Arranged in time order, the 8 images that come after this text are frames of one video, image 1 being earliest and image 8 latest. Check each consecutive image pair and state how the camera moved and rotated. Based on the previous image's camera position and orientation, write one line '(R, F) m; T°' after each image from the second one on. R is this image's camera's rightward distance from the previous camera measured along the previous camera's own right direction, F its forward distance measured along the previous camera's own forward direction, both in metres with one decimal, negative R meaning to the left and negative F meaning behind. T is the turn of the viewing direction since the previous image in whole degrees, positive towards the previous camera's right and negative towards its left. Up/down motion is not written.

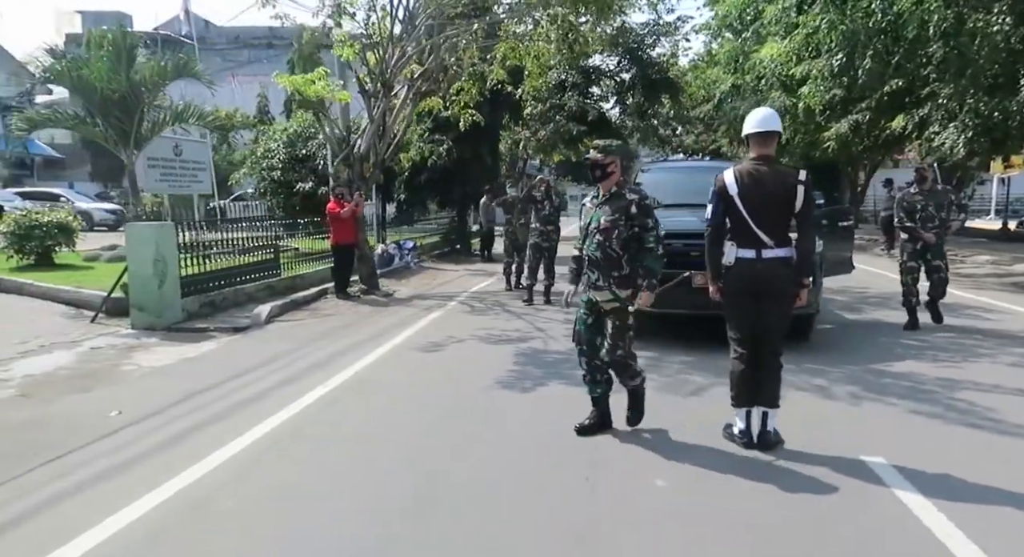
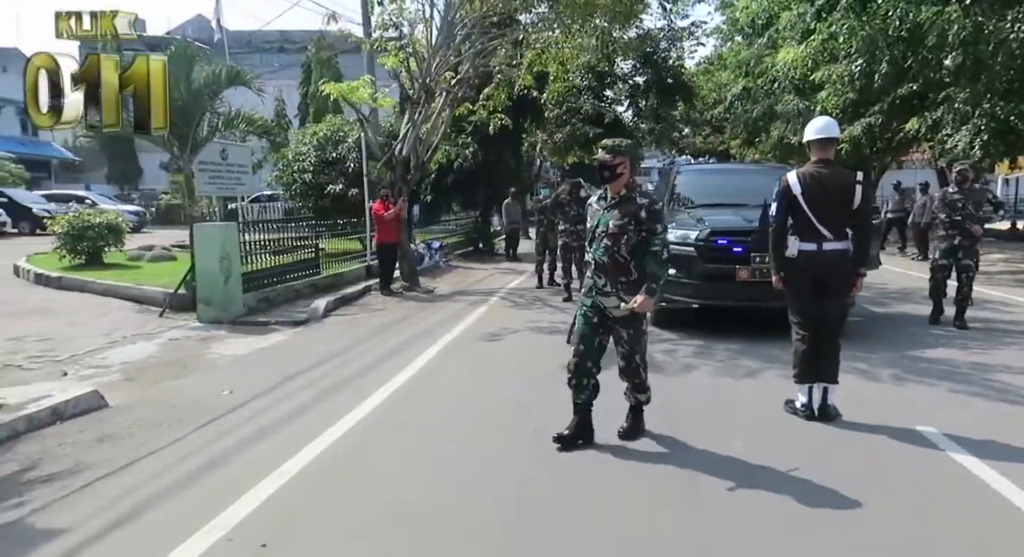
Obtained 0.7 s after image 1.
(-0.6, -0.6) m; 0°
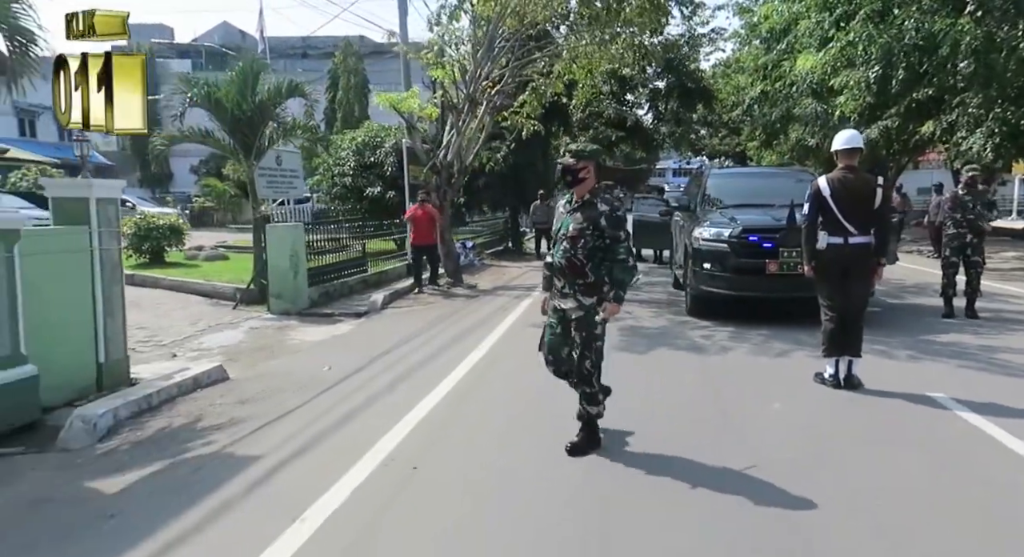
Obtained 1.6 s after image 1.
(-0.5, -1.0) m; -1°
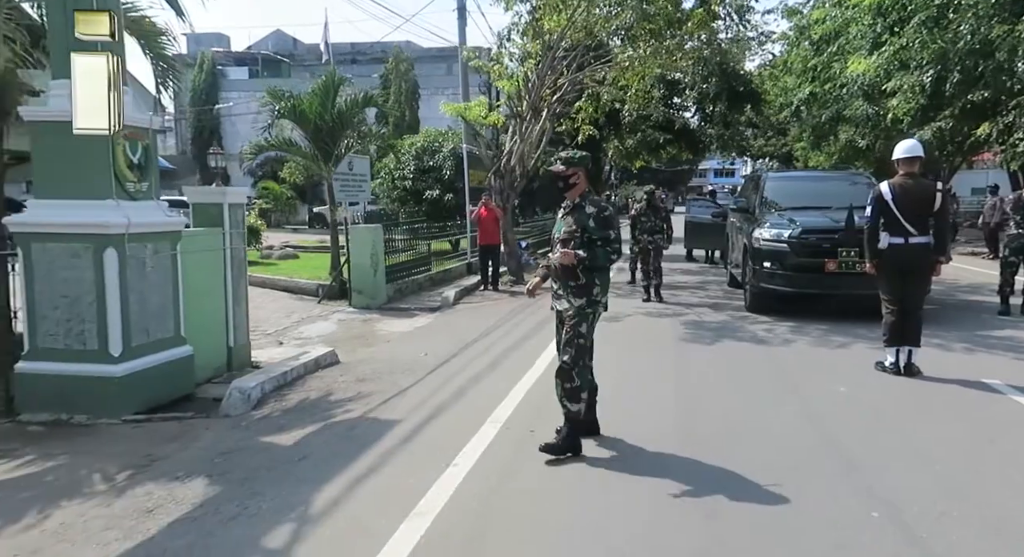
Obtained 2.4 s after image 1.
(-0.4, -0.8) m; -3°
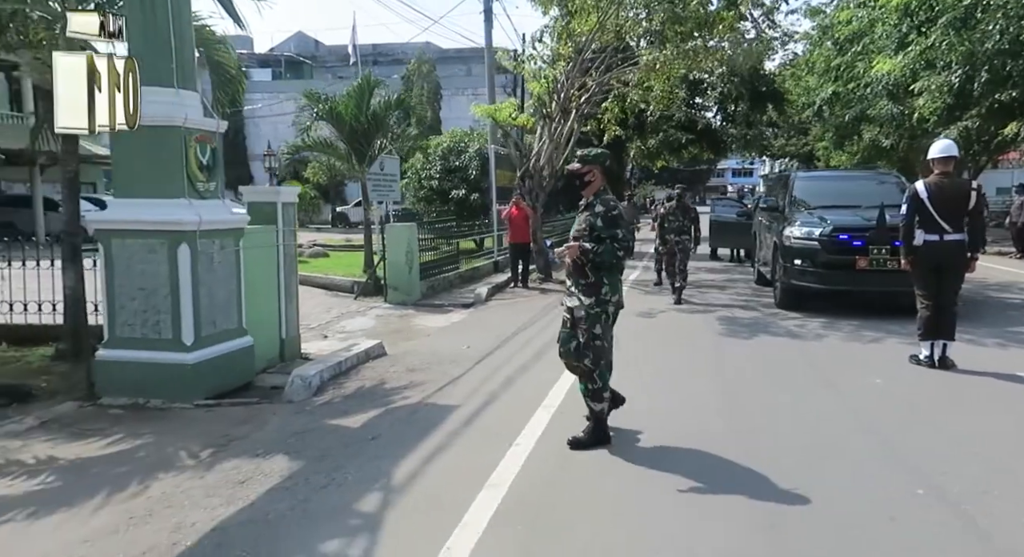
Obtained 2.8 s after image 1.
(-0.3, -0.3) m; -1°
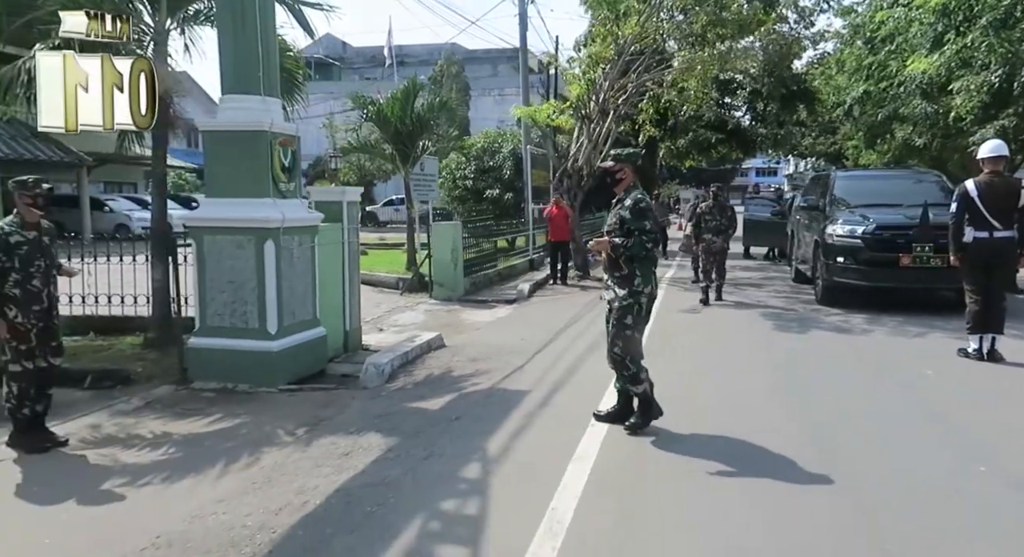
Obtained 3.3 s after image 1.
(-0.4, -0.4) m; -2°
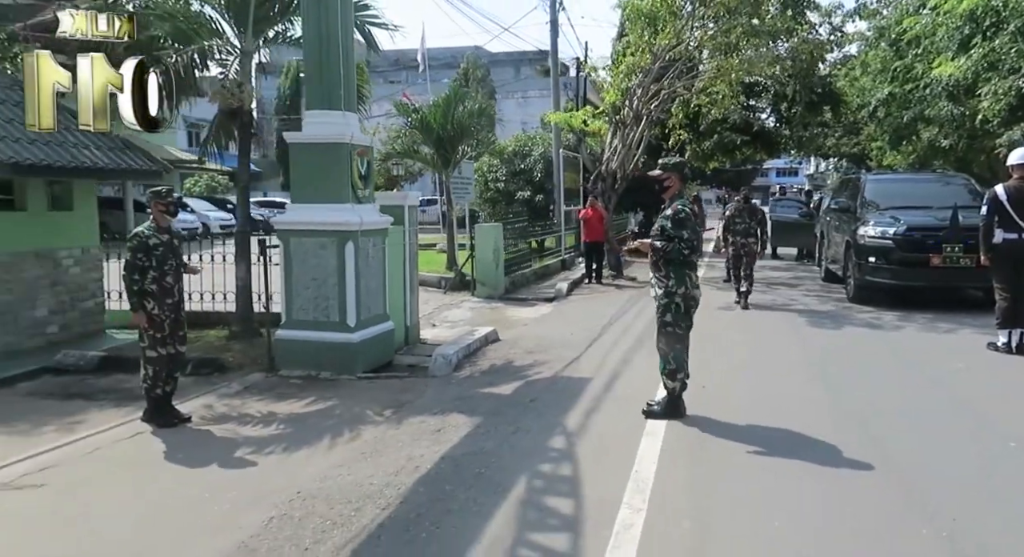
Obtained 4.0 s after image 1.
(-0.4, -0.6) m; -1°
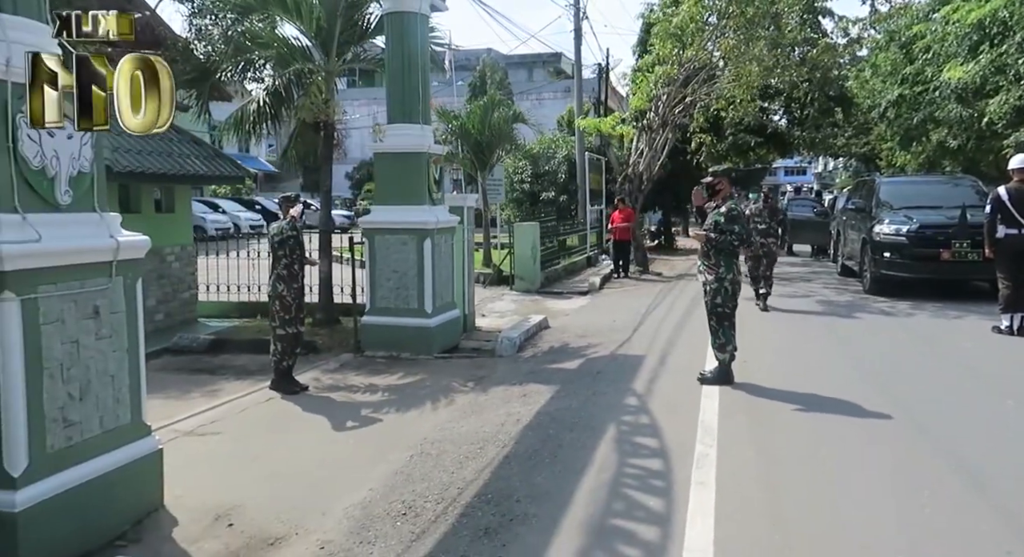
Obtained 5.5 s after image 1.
(-0.5, -1.0) m; -1°
